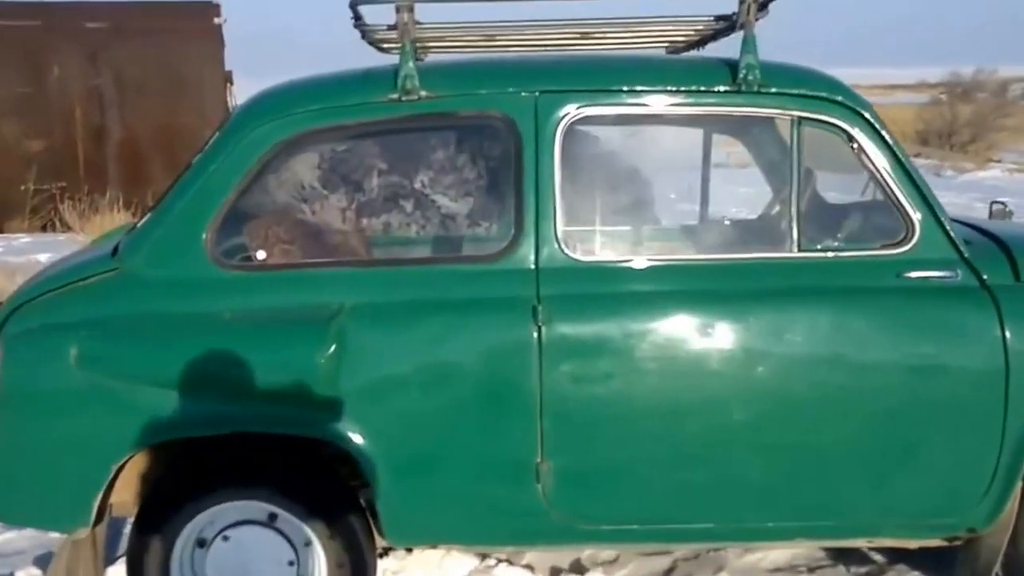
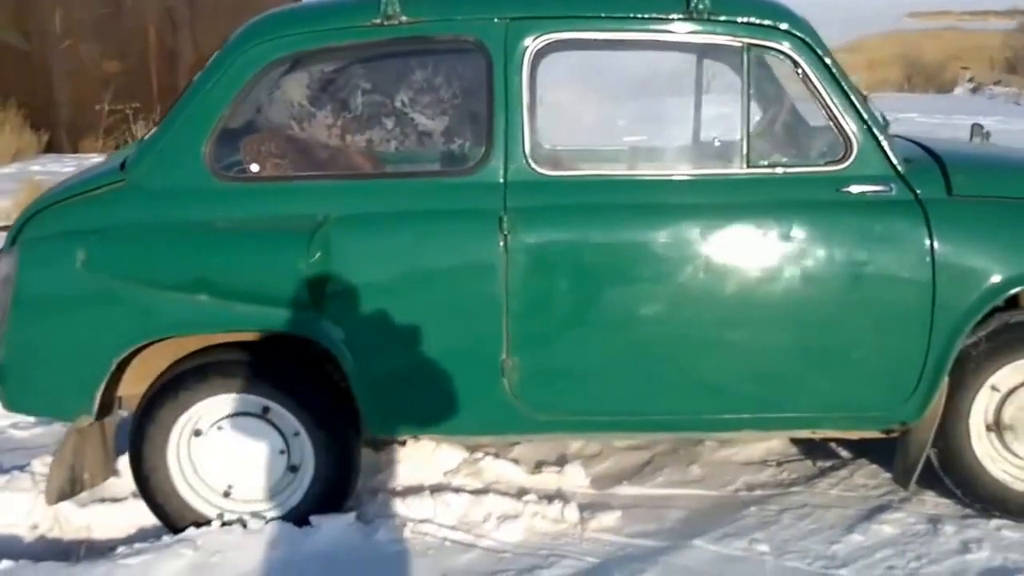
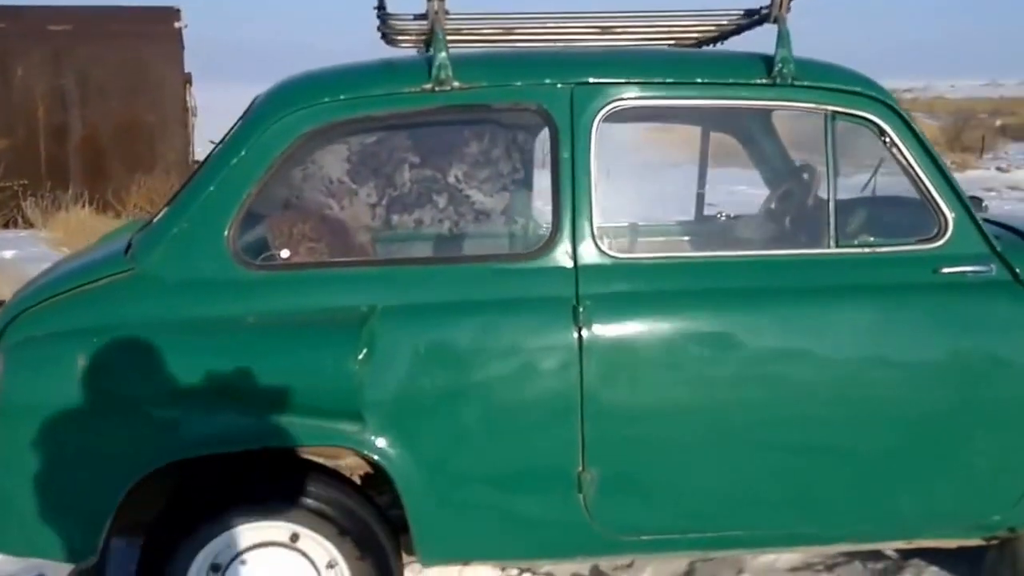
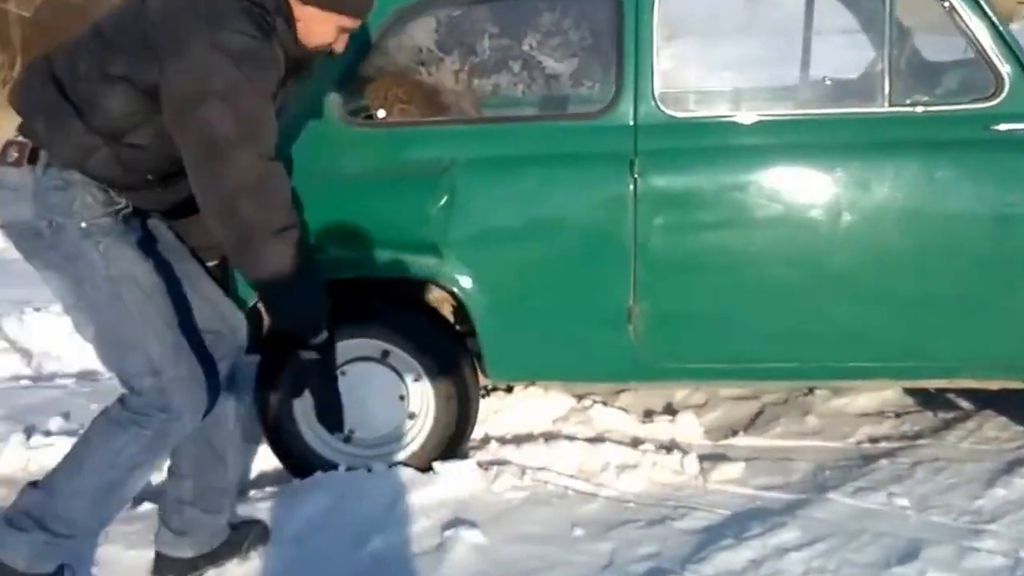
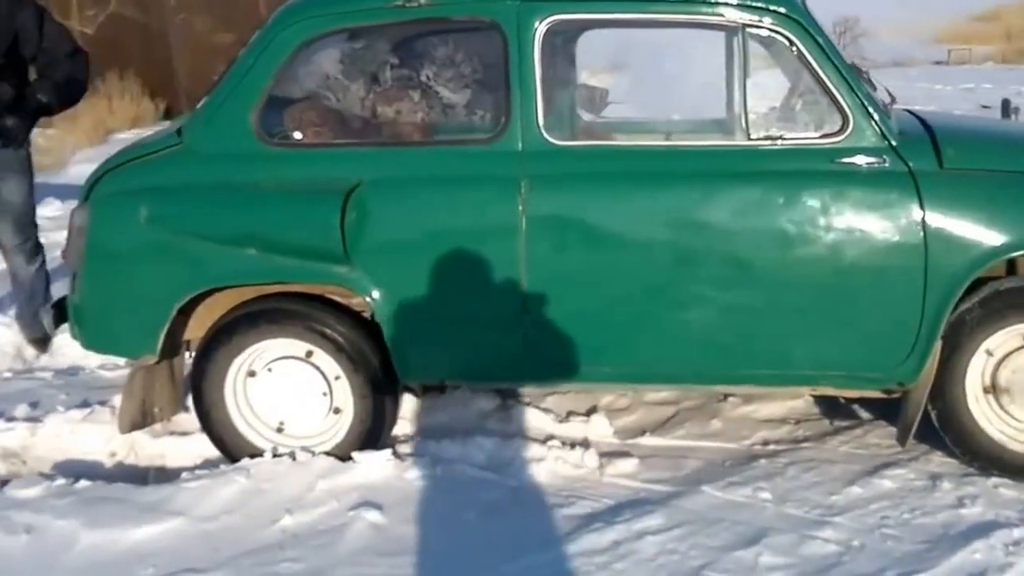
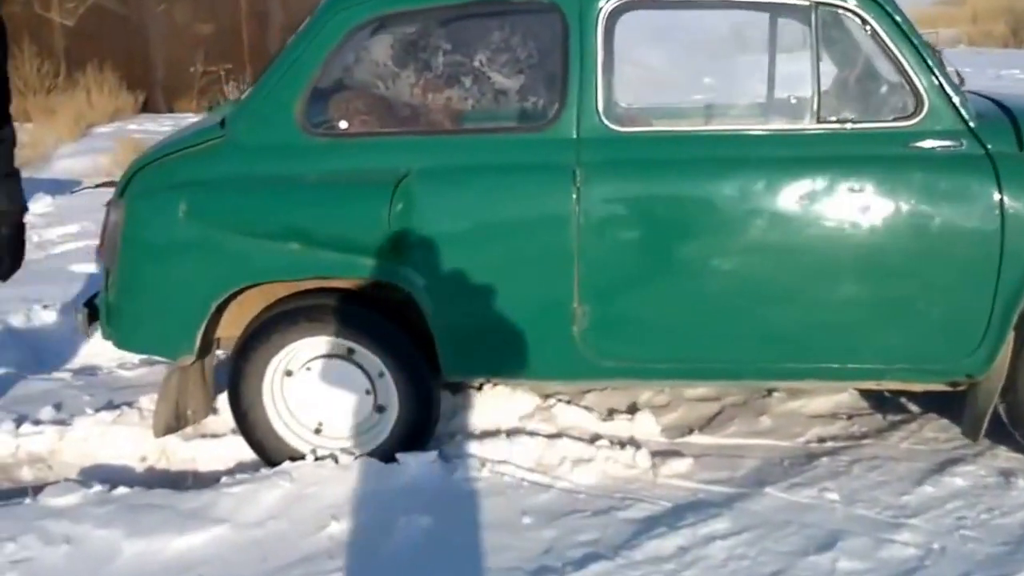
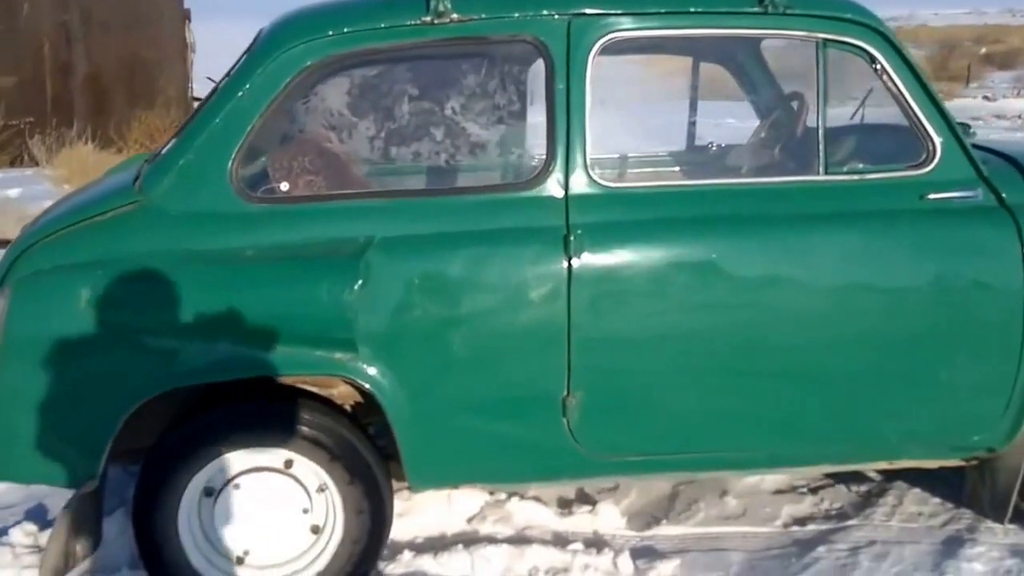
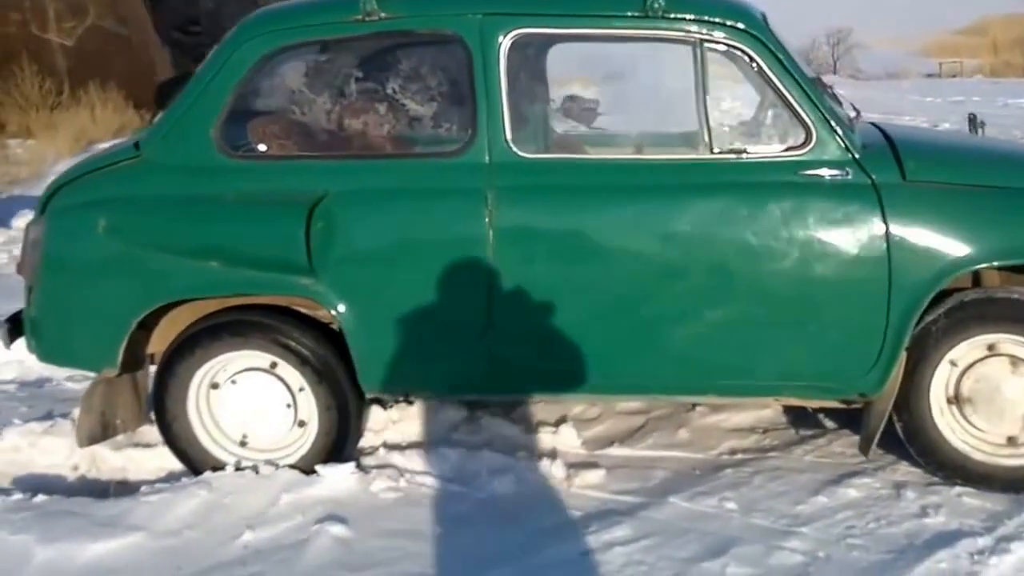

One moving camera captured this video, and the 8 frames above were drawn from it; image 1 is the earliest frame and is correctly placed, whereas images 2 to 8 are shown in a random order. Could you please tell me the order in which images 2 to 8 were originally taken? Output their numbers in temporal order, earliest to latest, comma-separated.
3, 7, 2, 8, 5, 6, 4
